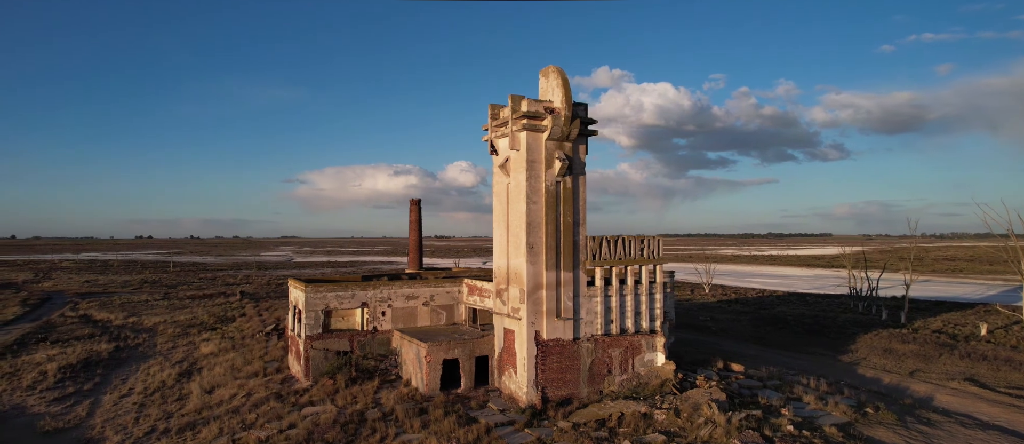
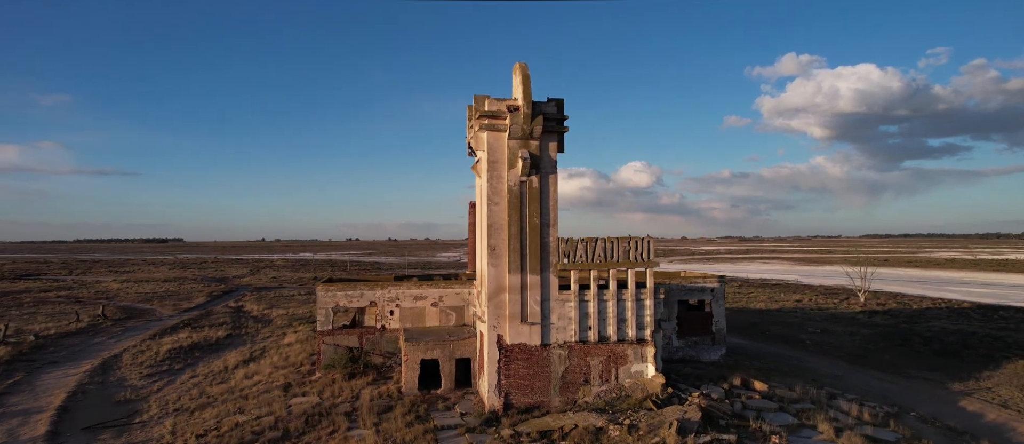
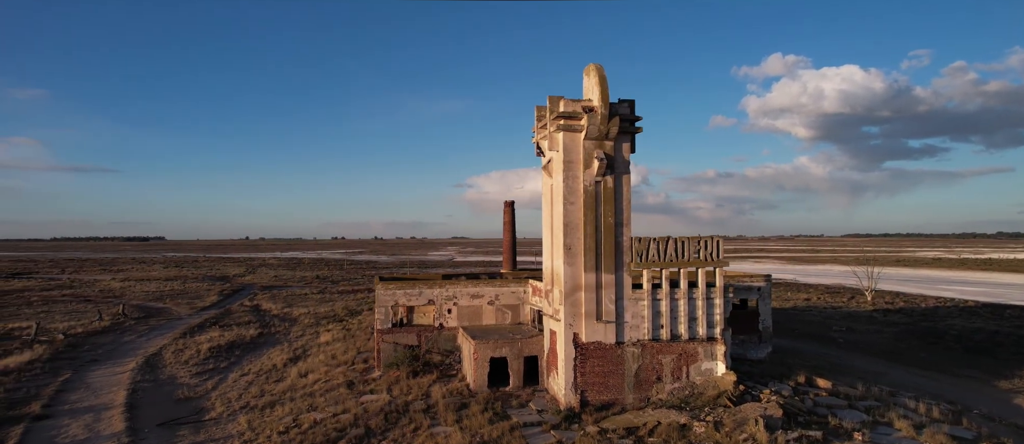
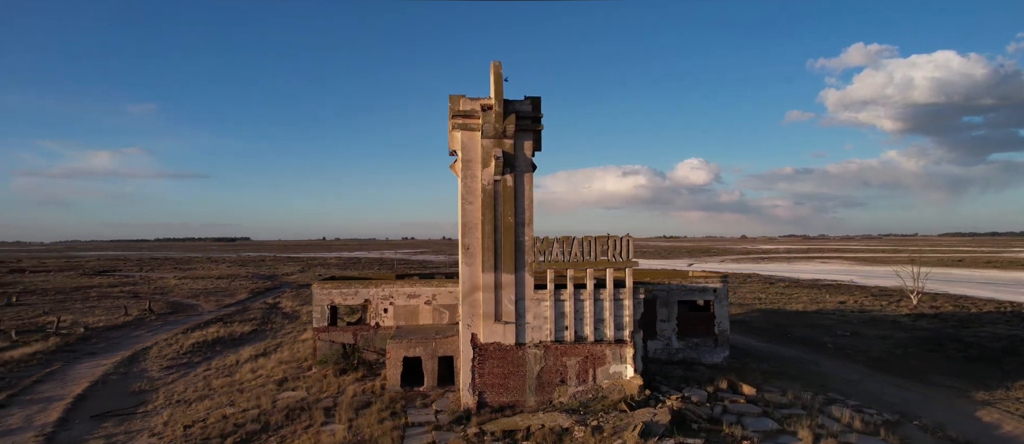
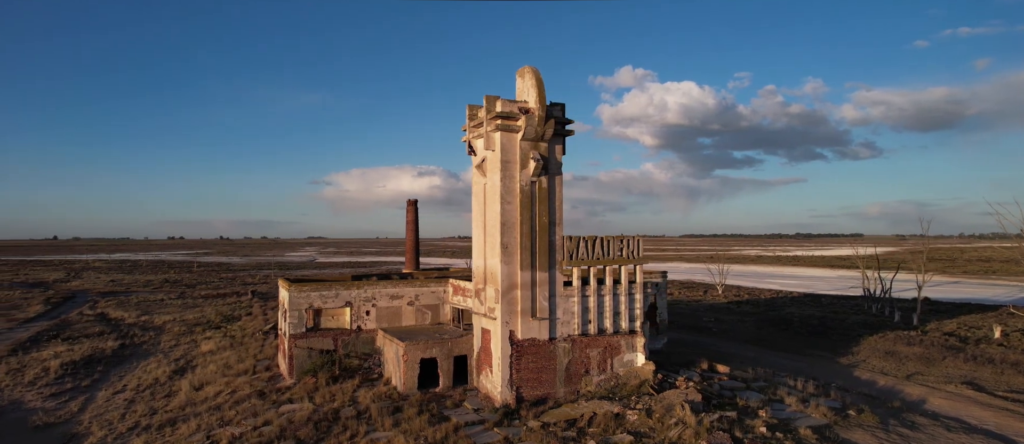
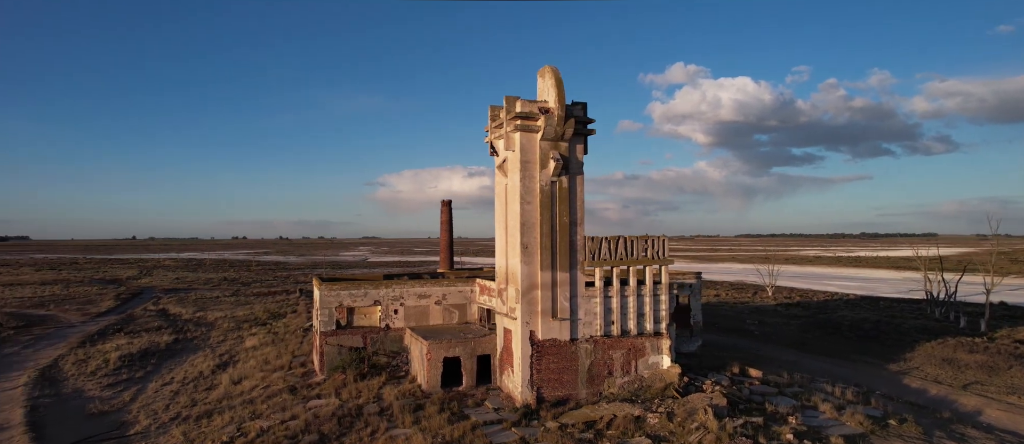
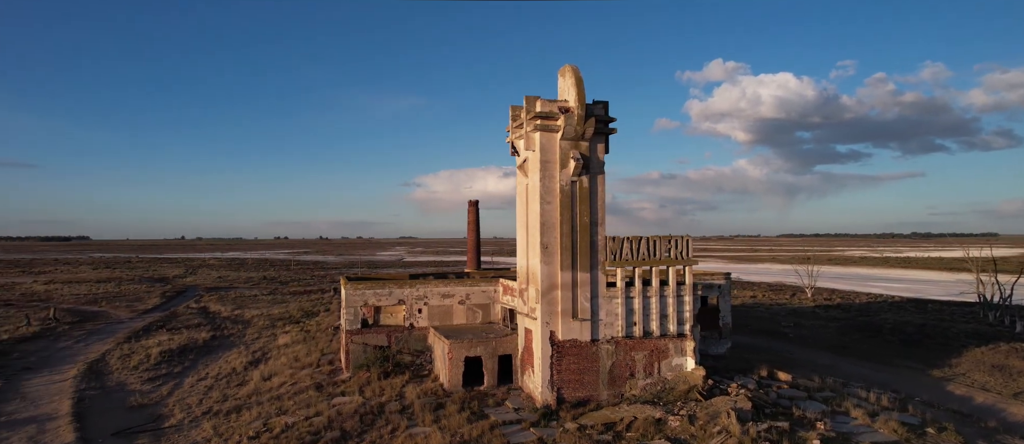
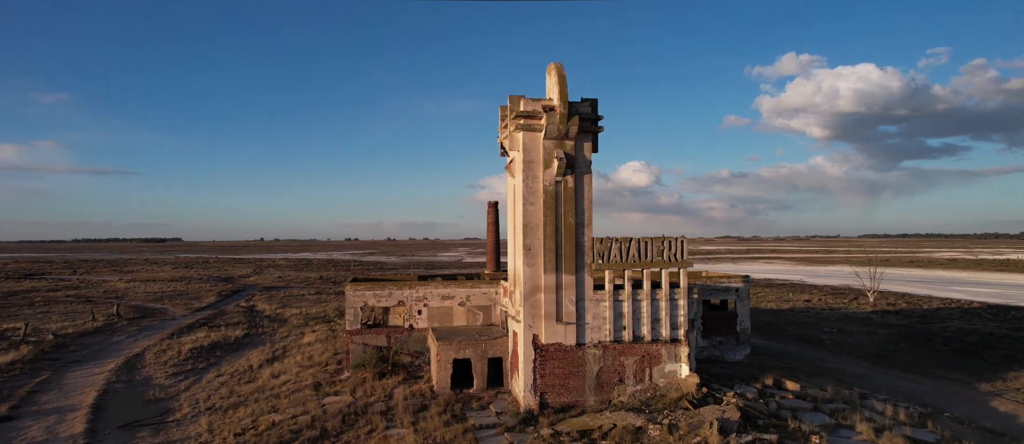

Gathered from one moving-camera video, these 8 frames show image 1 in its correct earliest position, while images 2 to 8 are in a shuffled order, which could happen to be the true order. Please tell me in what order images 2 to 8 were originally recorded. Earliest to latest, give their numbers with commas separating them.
5, 6, 7, 3, 8, 2, 4
